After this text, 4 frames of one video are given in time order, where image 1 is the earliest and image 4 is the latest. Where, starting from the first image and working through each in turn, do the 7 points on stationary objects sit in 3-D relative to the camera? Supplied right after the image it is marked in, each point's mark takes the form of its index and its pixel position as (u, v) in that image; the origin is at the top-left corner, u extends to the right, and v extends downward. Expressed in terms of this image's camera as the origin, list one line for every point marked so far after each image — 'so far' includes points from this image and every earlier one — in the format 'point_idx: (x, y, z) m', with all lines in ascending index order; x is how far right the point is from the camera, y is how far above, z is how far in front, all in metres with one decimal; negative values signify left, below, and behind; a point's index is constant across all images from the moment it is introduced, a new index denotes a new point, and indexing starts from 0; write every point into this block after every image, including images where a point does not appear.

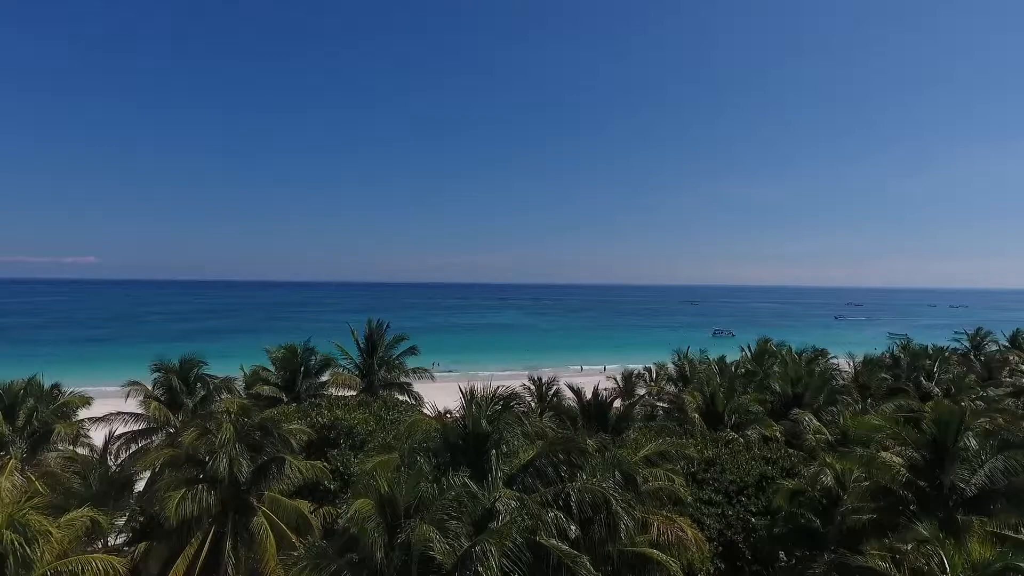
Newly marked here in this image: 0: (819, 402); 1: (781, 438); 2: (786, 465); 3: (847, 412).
0: (+8.5, -3.2, +13.5) m
1: (+6.8, -3.8, +12.4) m
2: (+6.2, -4.0, +11.2) m
3: (+8.8, -3.2, +12.8) m
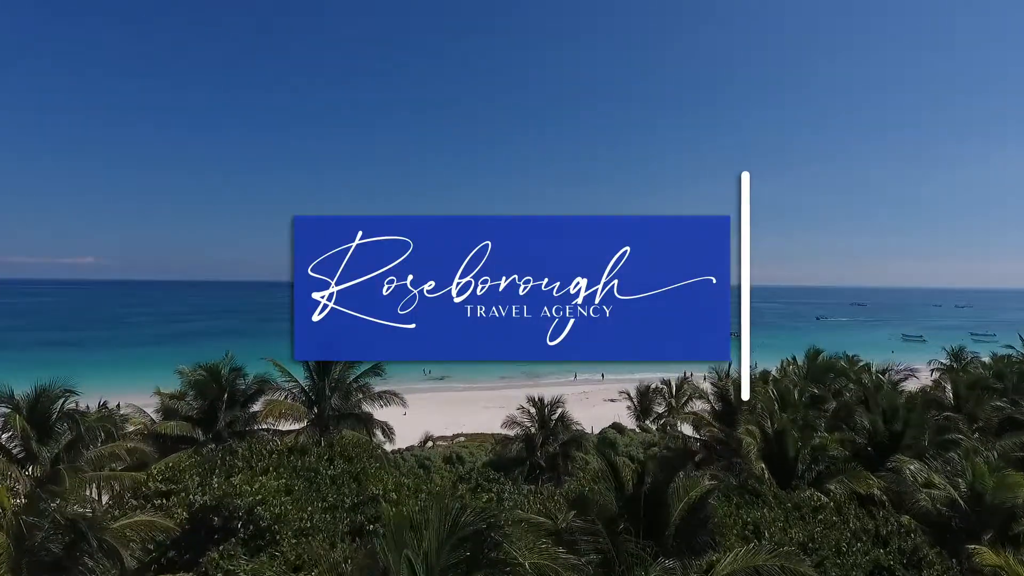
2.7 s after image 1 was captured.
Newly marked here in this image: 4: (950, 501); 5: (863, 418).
0: (+8.4, -3.2, +9.9) m
1: (+6.7, -3.8, +8.8) m
2: (+6.1, -4.0, +7.6) m
3: (+8.7, -3.2, +9.2) m
4: (+7.7, -3.7, +8.5) m
5: (+7.7, -2.8, +10.7) m
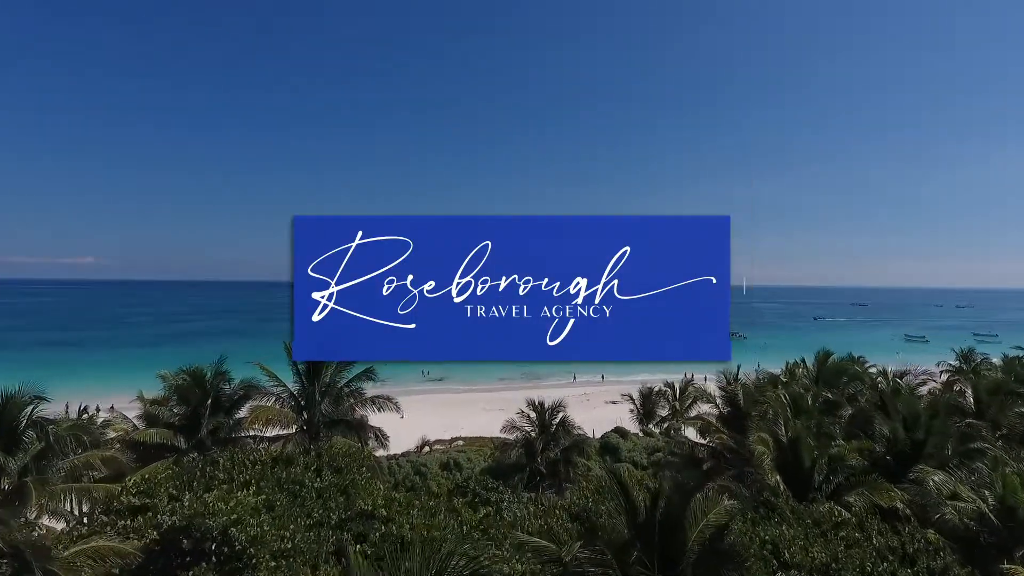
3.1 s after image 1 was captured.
0: (+8.4, -3.2, +9.4) m
1: (+6.7, -3.8, +8.3) m
2: (+6.1, -4.0, +7.0) m
3: (+8.7, -3.2, +8.6) m
4: (+7.6, -3.7, +8.0) m
5: (+7.7, -2.8, +10.2) m
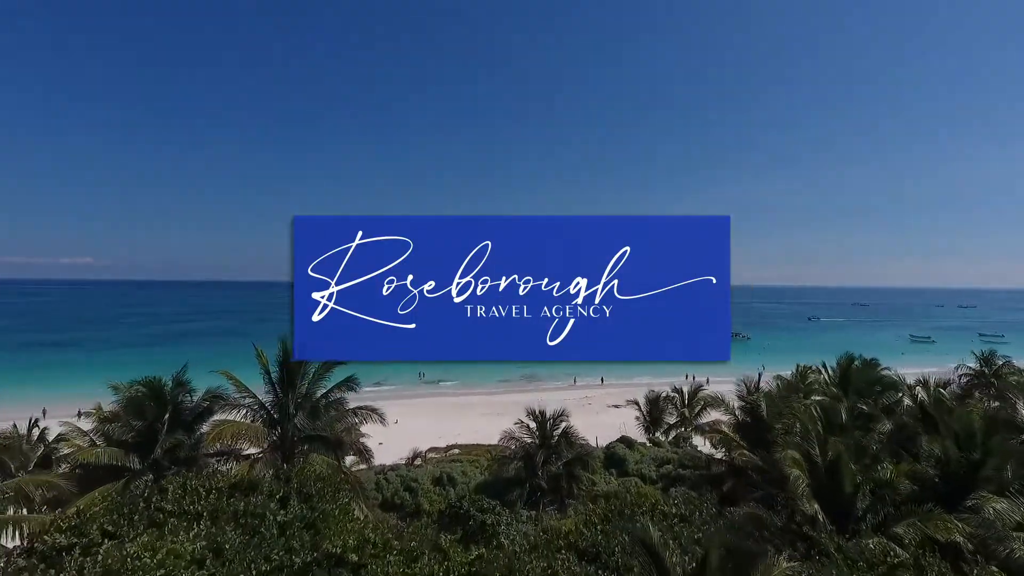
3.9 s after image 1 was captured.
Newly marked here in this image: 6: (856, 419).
0: (+8.4, -3.2, +8.2) m
1: (+6.6, -3.8, +7.1) m
2: (+6.0, -4.0, +5.8) m
3: (+8.6, -3.2, +7.4) m
4: (+7.6, -3.7, +6.8) m
5: (+7.6, -2.8, +9.0) m
6: (+7.2, -2.7, +10.4) m
